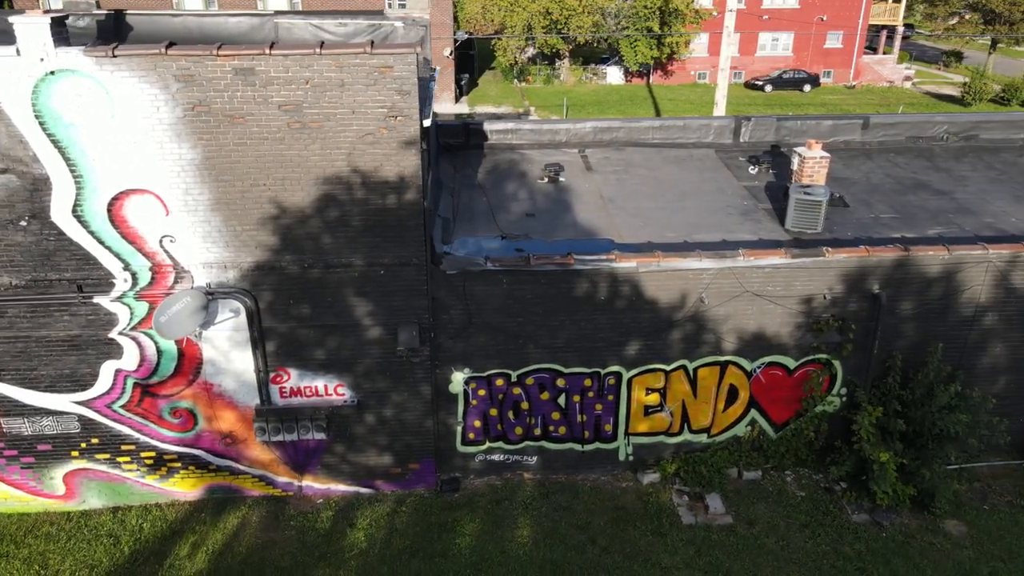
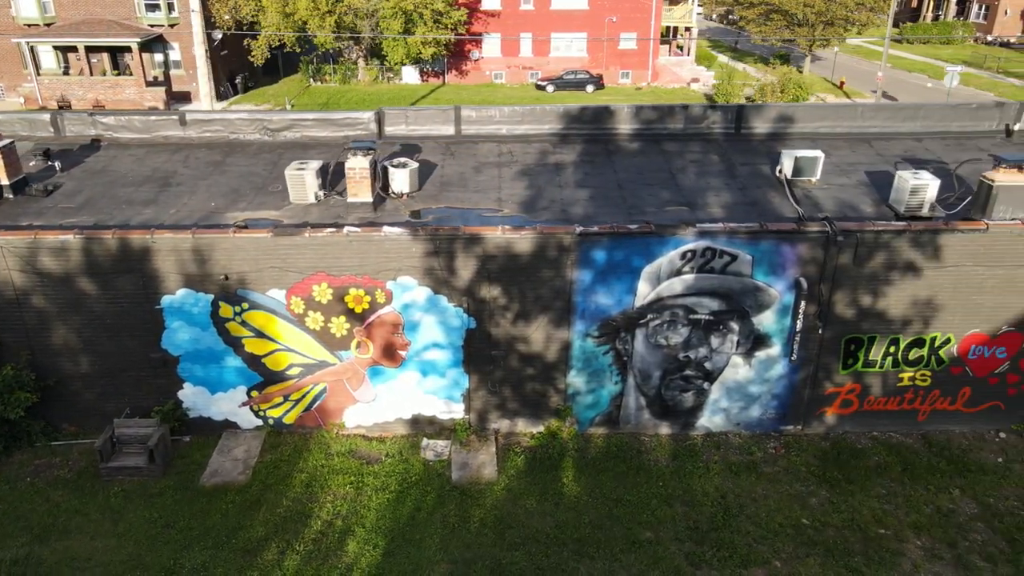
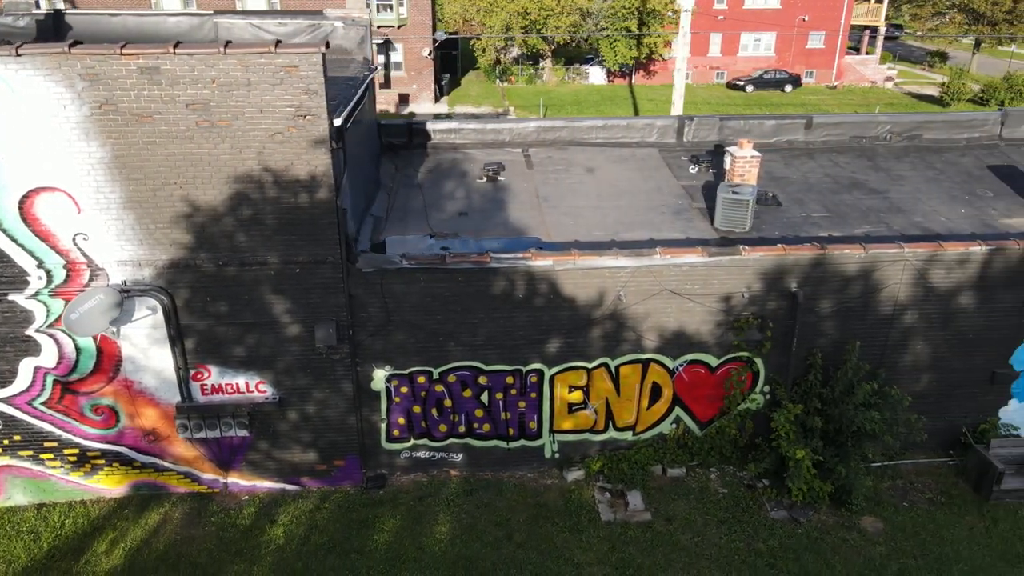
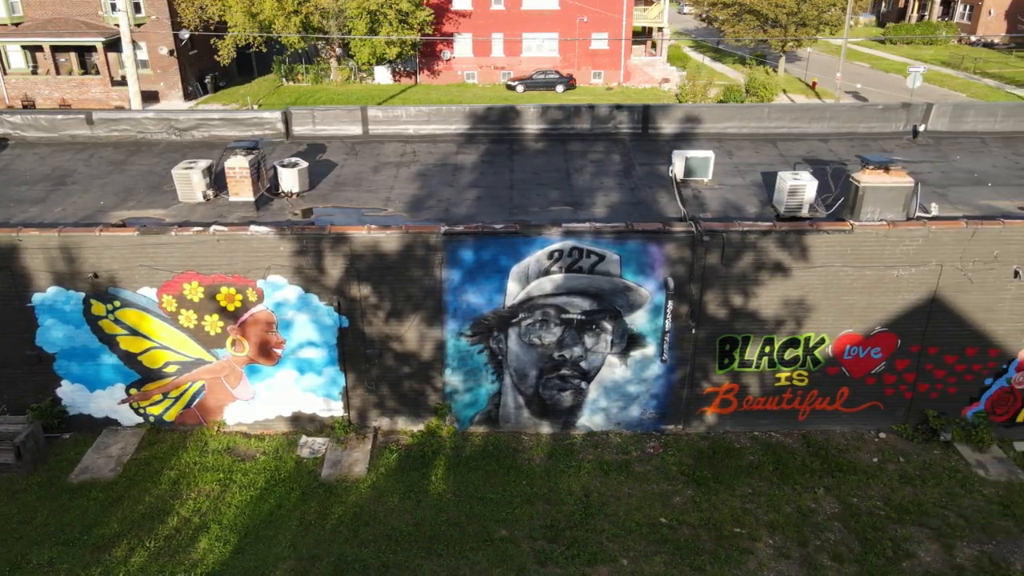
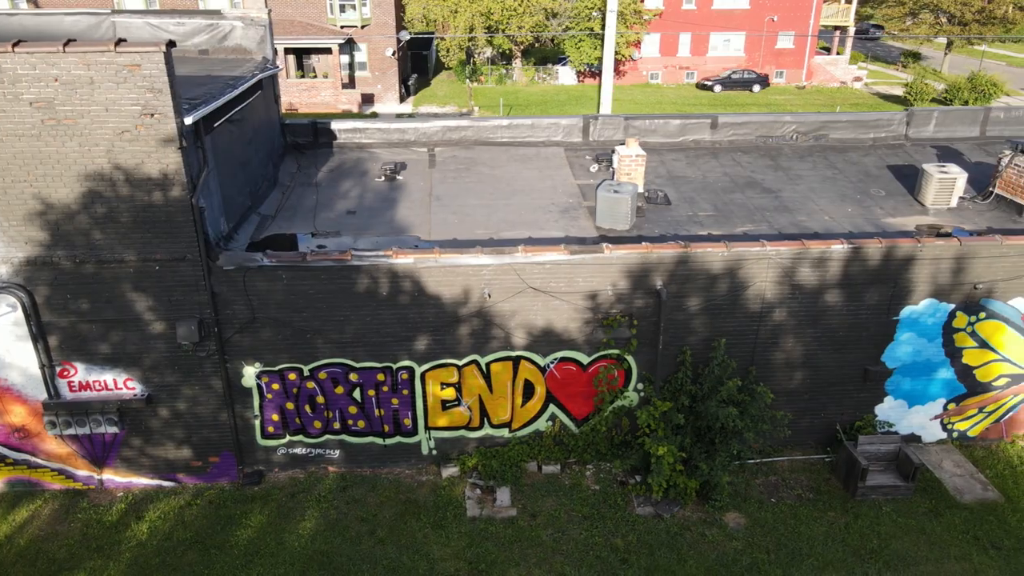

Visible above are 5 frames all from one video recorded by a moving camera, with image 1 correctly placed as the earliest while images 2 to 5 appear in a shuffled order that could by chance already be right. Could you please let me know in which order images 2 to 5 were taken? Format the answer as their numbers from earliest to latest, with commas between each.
3, 5, 2, 4
